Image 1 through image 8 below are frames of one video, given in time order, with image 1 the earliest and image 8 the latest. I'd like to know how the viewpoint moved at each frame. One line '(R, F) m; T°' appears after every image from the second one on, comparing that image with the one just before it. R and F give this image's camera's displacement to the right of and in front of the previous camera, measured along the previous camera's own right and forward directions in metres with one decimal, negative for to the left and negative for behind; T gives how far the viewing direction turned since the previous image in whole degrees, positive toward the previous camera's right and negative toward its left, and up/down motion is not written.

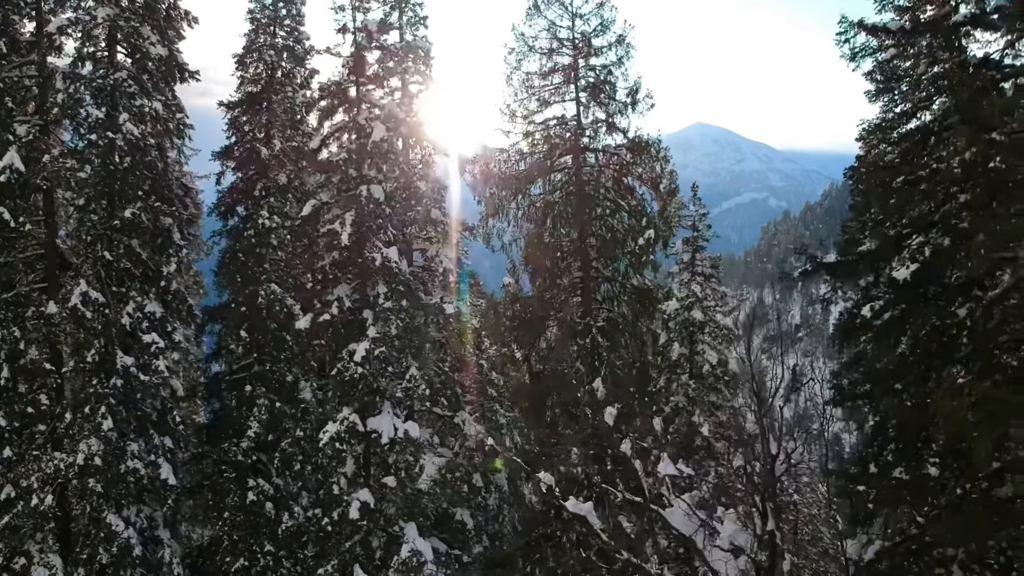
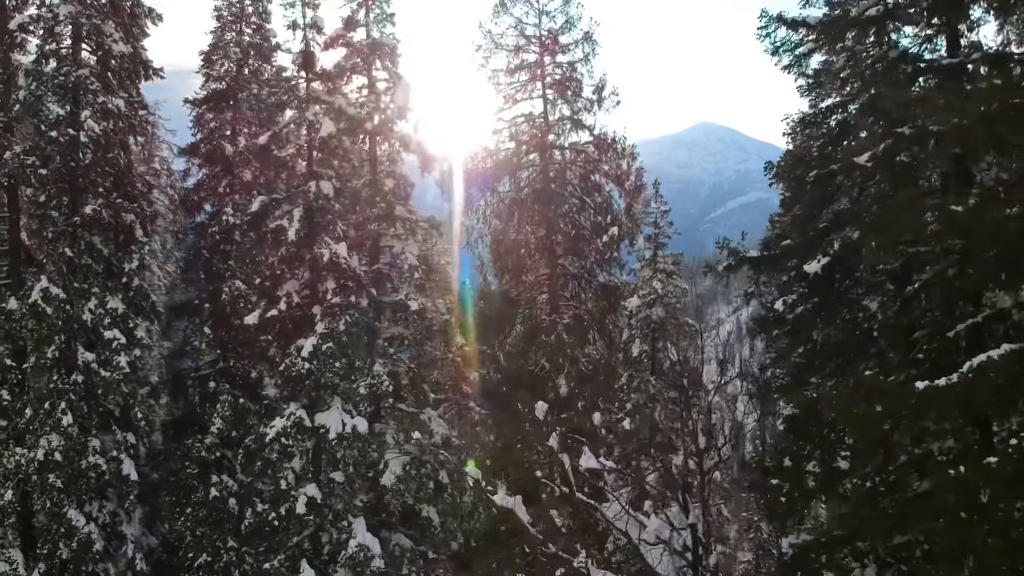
(+0.7, 0.0) m; 0°
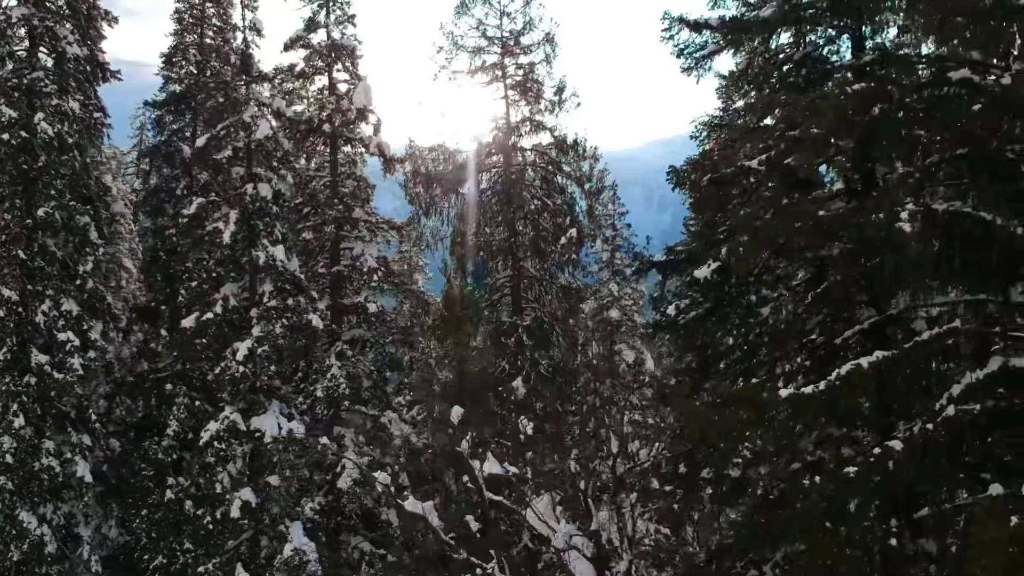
(+0.9, +0.1) m; -1°
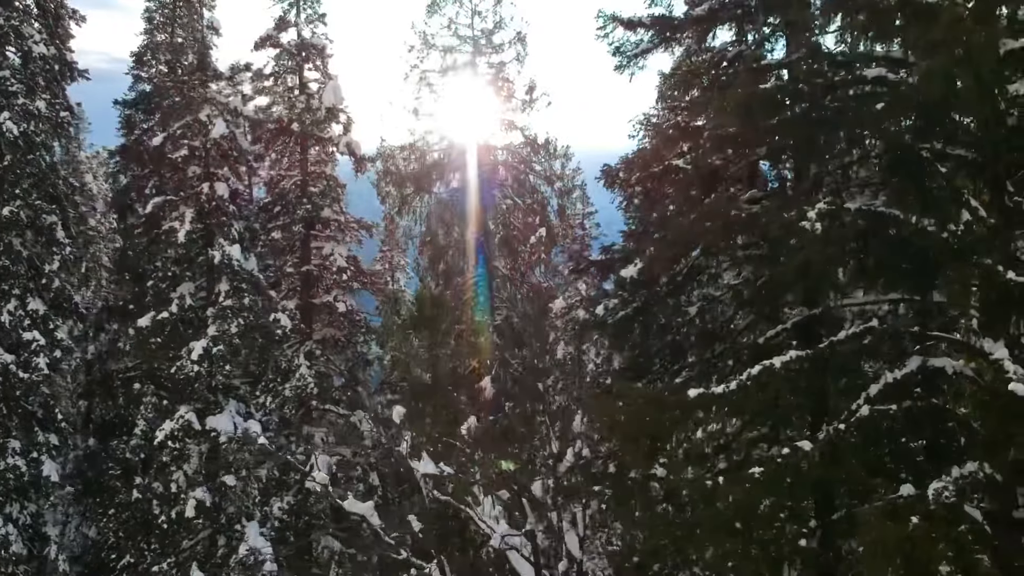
(+0.5, 0.0) m; 0°
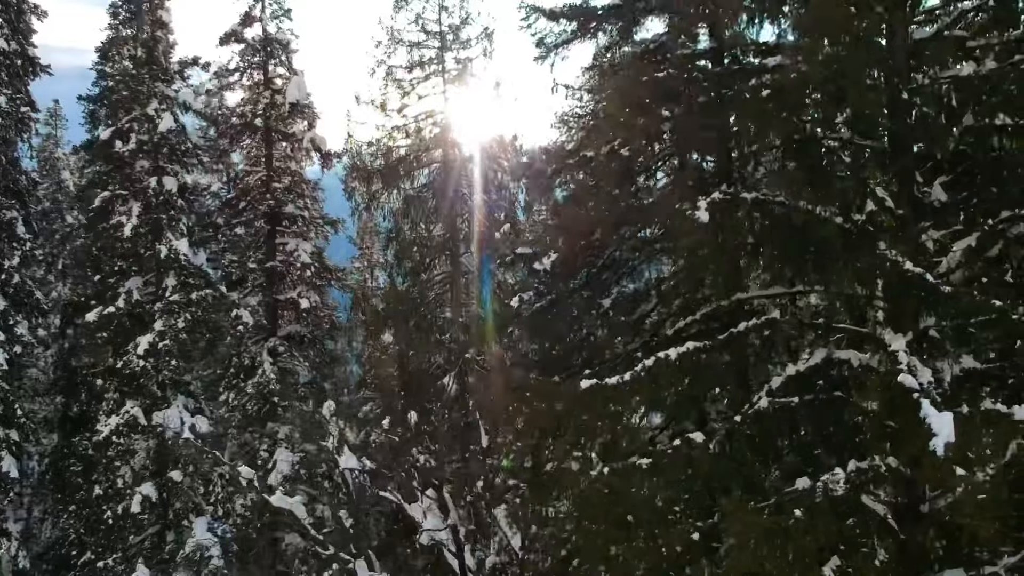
(+0.6, +0.1) m; 0°
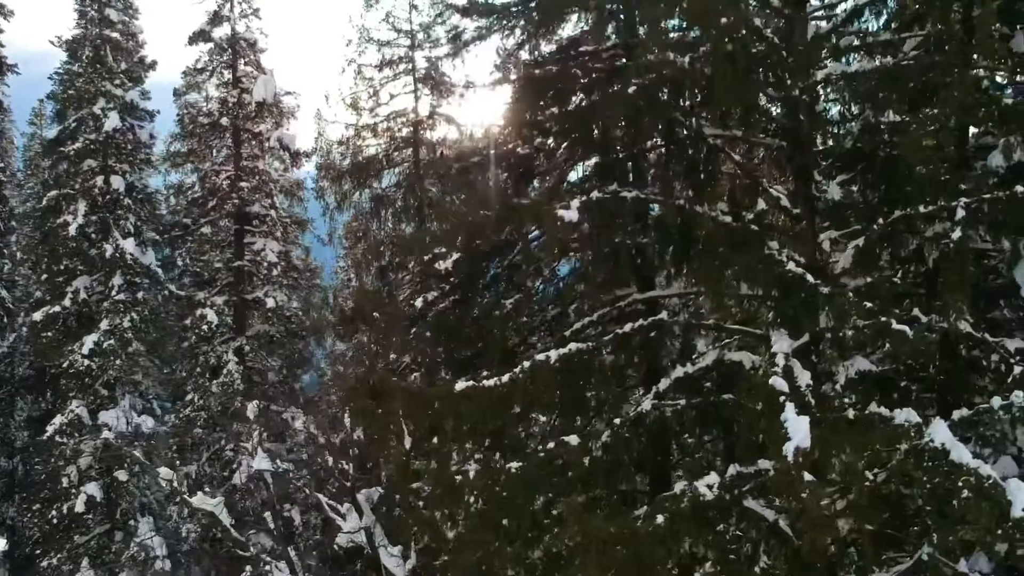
(+0.8, +0.1) m; -1°
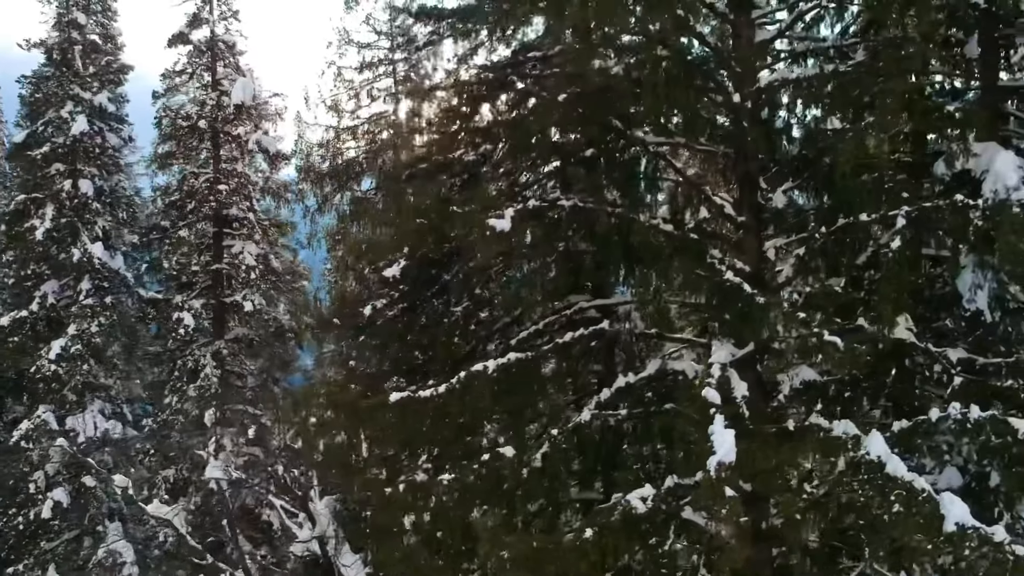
(+0.4, +0.1) m; 0°
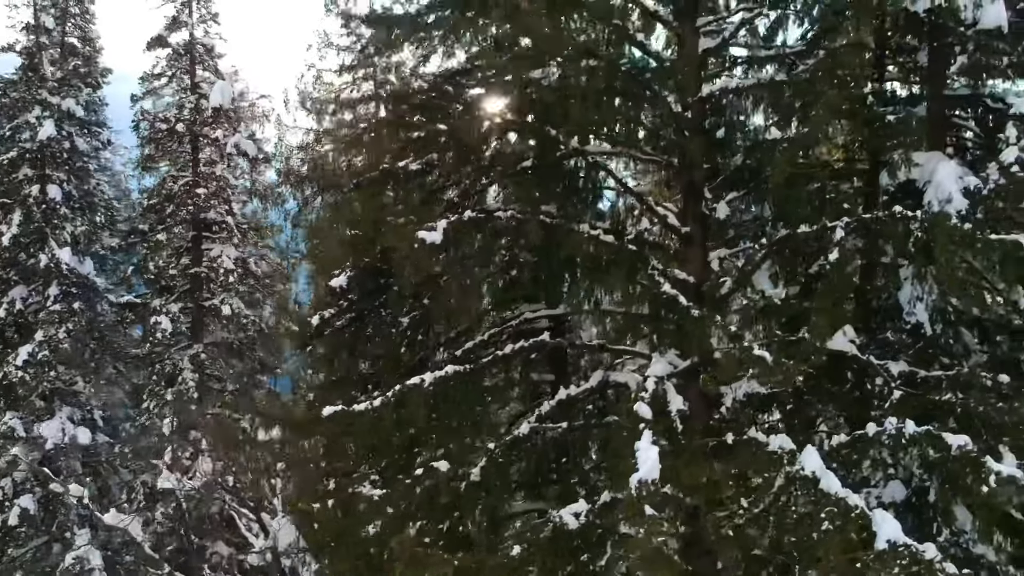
(+0.4, +0.1) m; 0°
